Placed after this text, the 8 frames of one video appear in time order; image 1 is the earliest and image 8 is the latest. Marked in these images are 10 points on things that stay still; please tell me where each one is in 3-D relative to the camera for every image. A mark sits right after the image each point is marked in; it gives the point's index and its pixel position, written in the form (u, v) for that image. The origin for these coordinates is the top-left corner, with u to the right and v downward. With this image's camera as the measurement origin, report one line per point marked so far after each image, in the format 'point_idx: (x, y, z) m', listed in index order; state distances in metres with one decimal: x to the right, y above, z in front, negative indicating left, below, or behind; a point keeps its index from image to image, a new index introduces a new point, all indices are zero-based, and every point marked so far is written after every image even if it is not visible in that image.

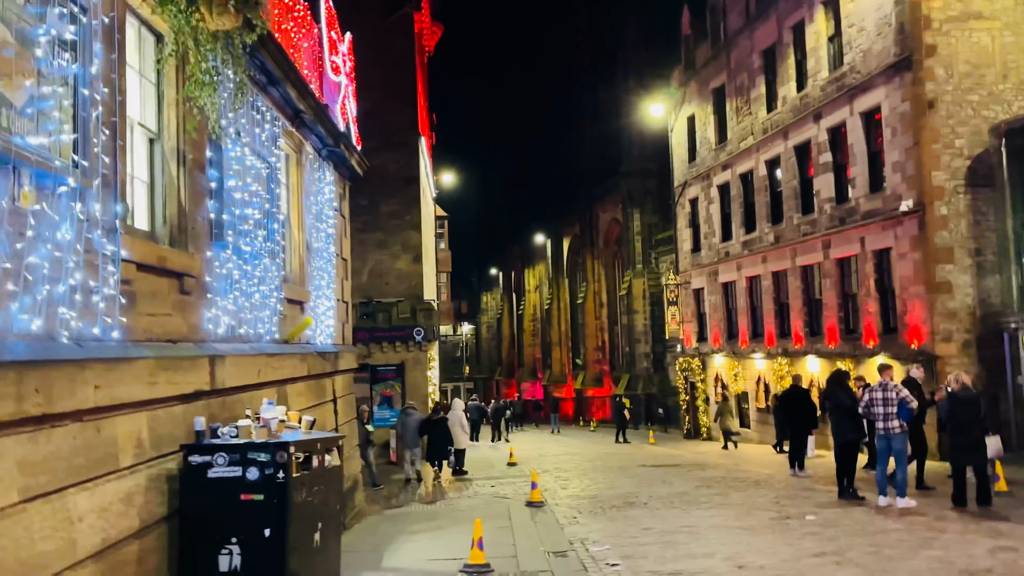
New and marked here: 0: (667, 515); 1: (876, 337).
0: (+2.1, -3.2, +11.0) m
1: (+8.8, -1.2, +19.3) m
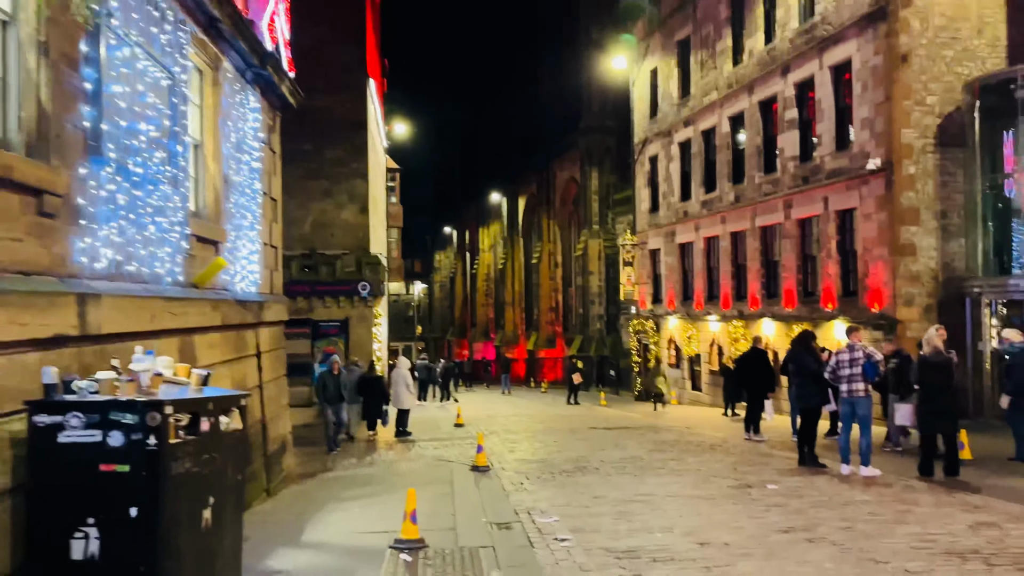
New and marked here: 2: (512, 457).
0: (+1.4, -2.5, +10.2) m
1: (+7.6, -0.3, +18.8) m
2: (0.0, -2.9, +13.3) m
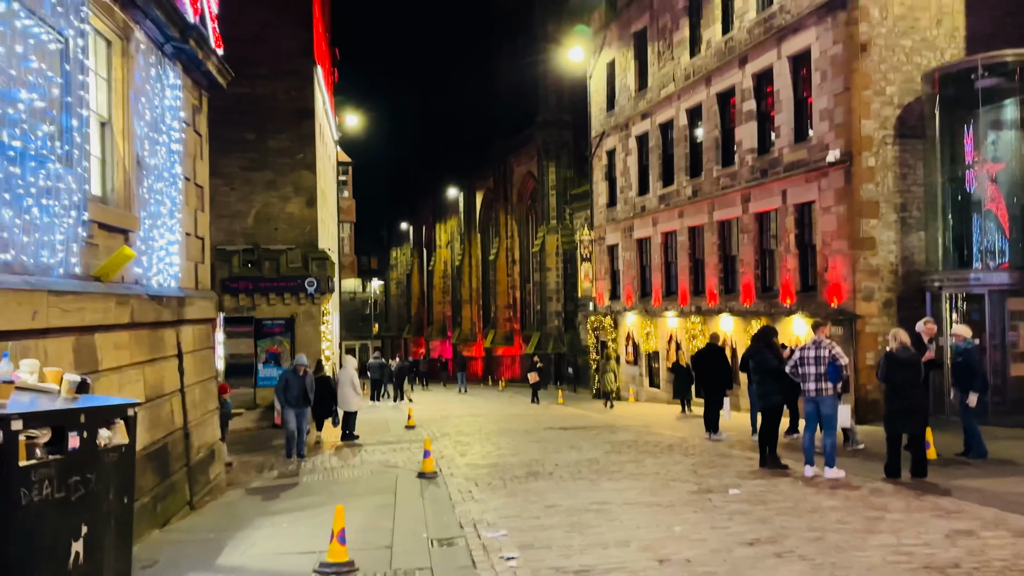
0: (+0.7, -2.4, +9.6) m
1: (+6.5, -0.2, +18.4) m
2: (-0.8, -2.8, +12.6) m
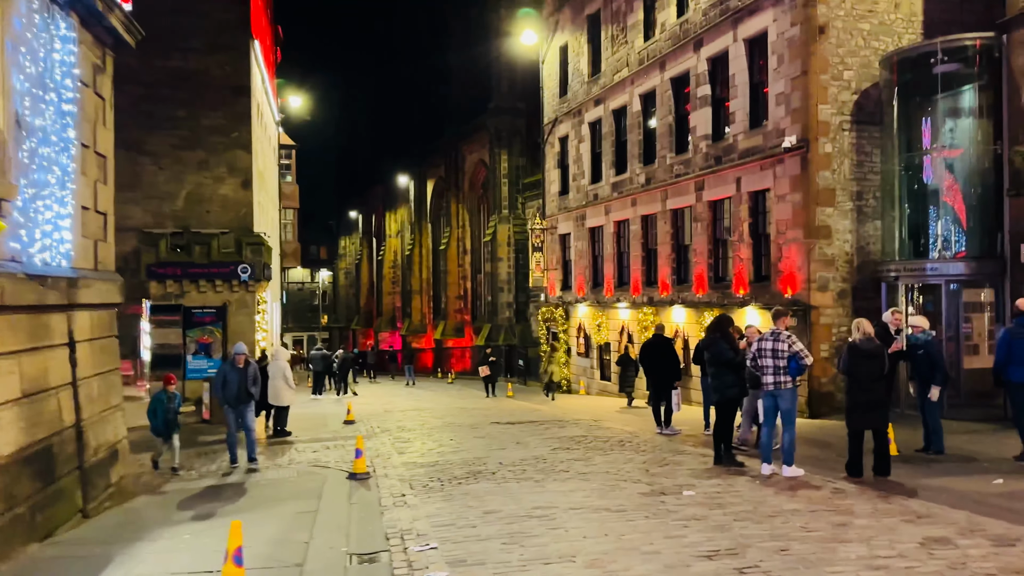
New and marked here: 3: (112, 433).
0: (0.0, -2.3, +8.8) m
1: (+5.3, +0.1, +17.9) m
2: (-1.7, -2.6, +11.7) m
3: (-4.7, -1.7, +9.4) m
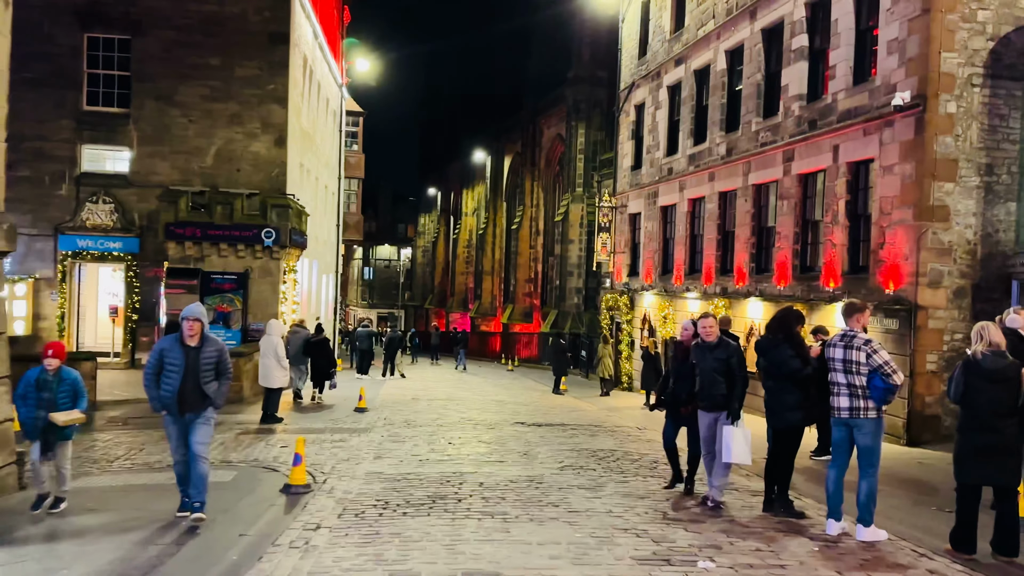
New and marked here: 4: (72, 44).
0: (-0.4, -2.0, +6.4) m
1: (+6.1, +0.2, +14.8) m
2: (-1.7, -2.1, +9.5) m
3: (-5.0, -1.2, +7.5) m
4: (-10.7, +5.9, +19.3) m
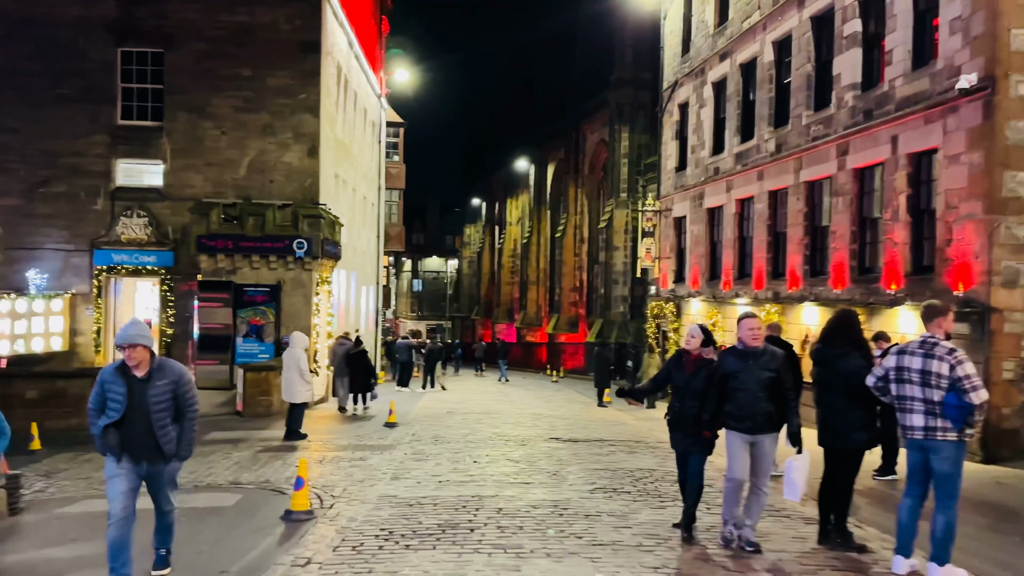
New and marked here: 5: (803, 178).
0: (-0.3, -2.0, +5.6) m
1: (+6.7, +0.2, +13.6) m
2: (-1.4, -2.2, +8.8) m
3: (-4.8, -1.3, +7.0) m
4: (-9.9, +5.6, +19.3) m
5: (+6.2, +2.3, +17.0) m
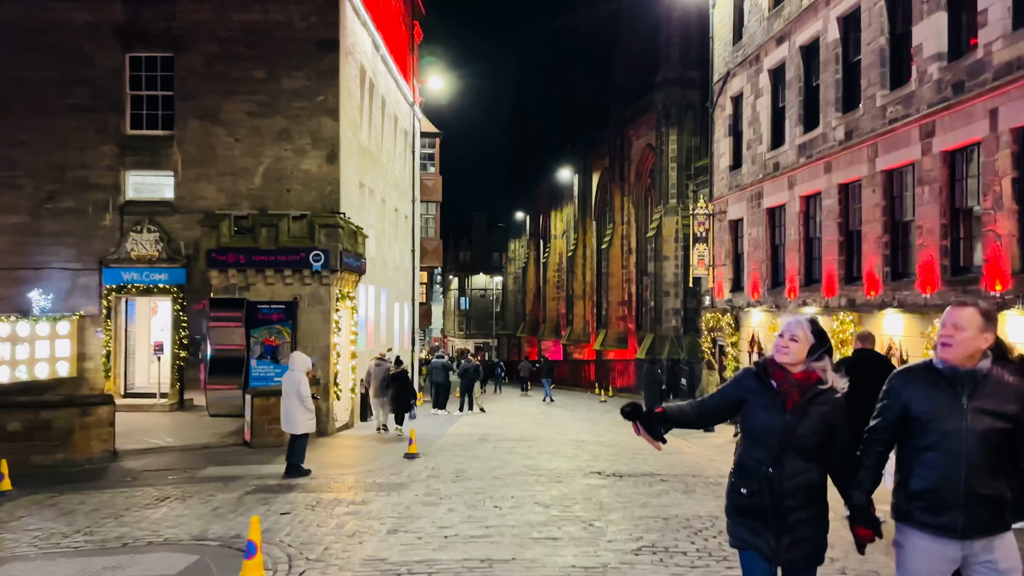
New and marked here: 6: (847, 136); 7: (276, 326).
0: (-0.3, -2.0, +3.8) m
1: (+7.1, +0.2, +11.3) m
2: (-1.2, -2.3, +7.0) m
3: (-4.7, -1.4, +5.5) m
4: (-9.2, +5.1, +18.2) m
5: (+6.9, +2.2, +14.8) m
6: (+6.7, +3.1, +16.0) m
7: (-5.0, -0.8, +16.7) m
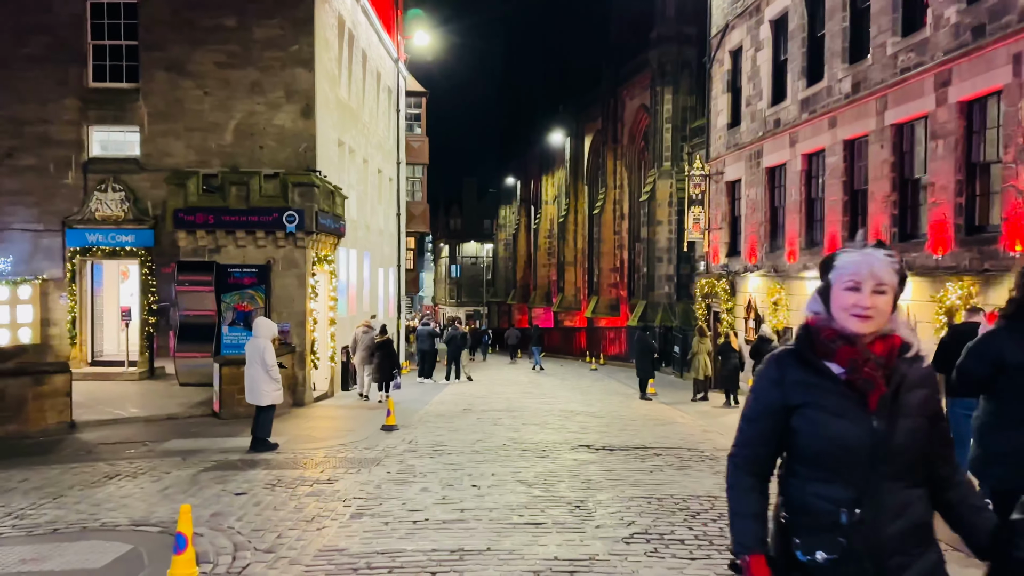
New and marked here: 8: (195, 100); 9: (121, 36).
0: (-0.4, -1.7, +3.0) m
1: (+6.9, +0.7, +10.5) m
2: (-1.4, -1.9, +6.2) m
3: (-4.9, -1.1, +4.6) m
4: (-9.4, +5.9, +17.0) m
5: (+6.6, +2.9, +13.9) m
6: (+6.5, +3.8, +15.0) m
7: (-5.3, -0.1, +15.8) m
8: (-6.8, +4.0, +17.0) m
9: (-8.5, +5.5, +17.3) m
